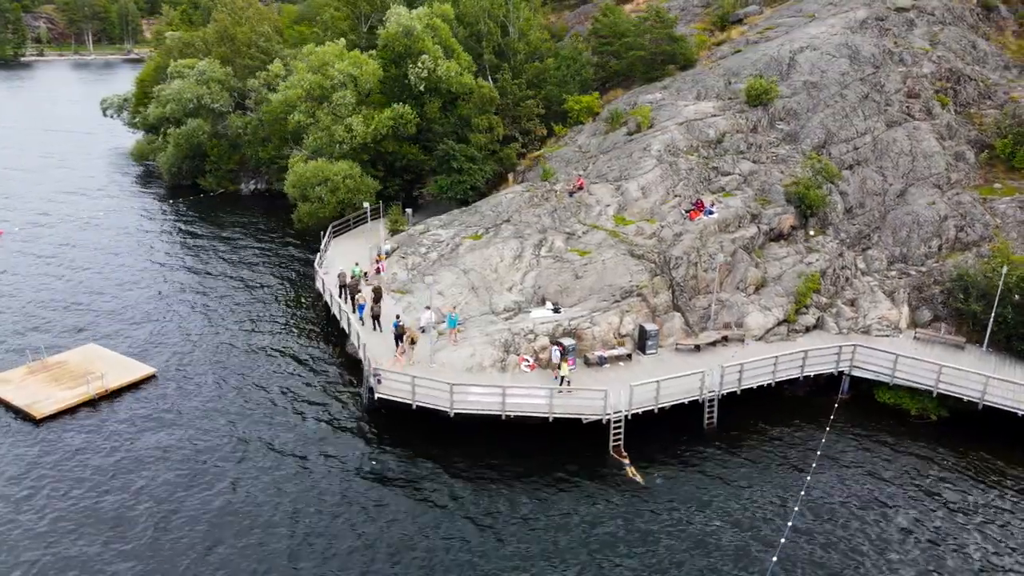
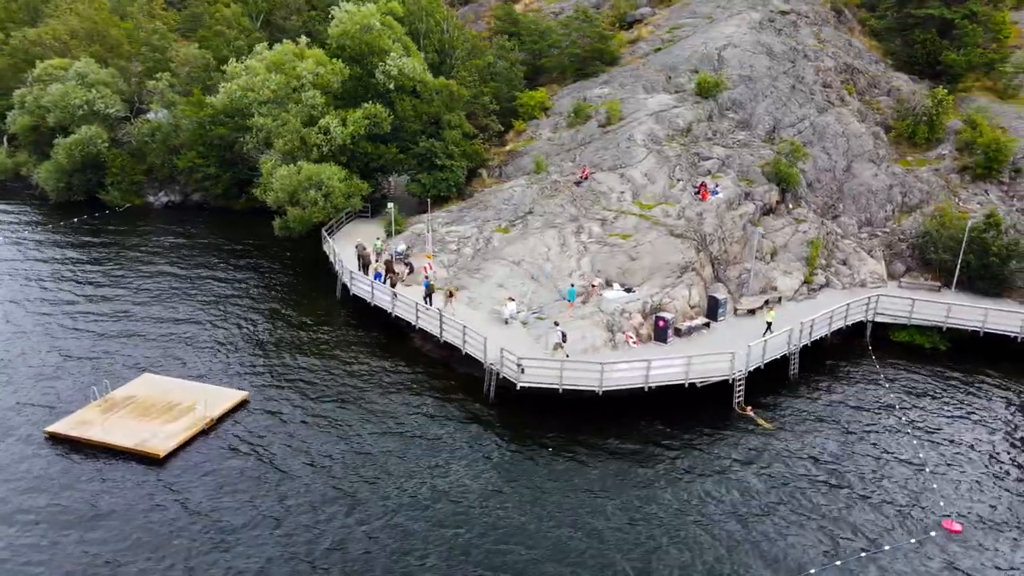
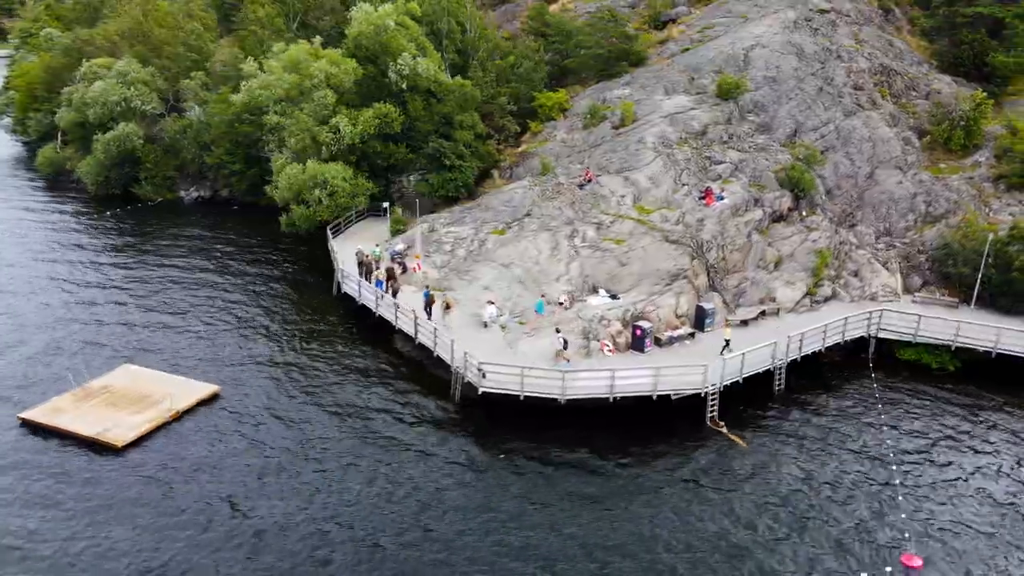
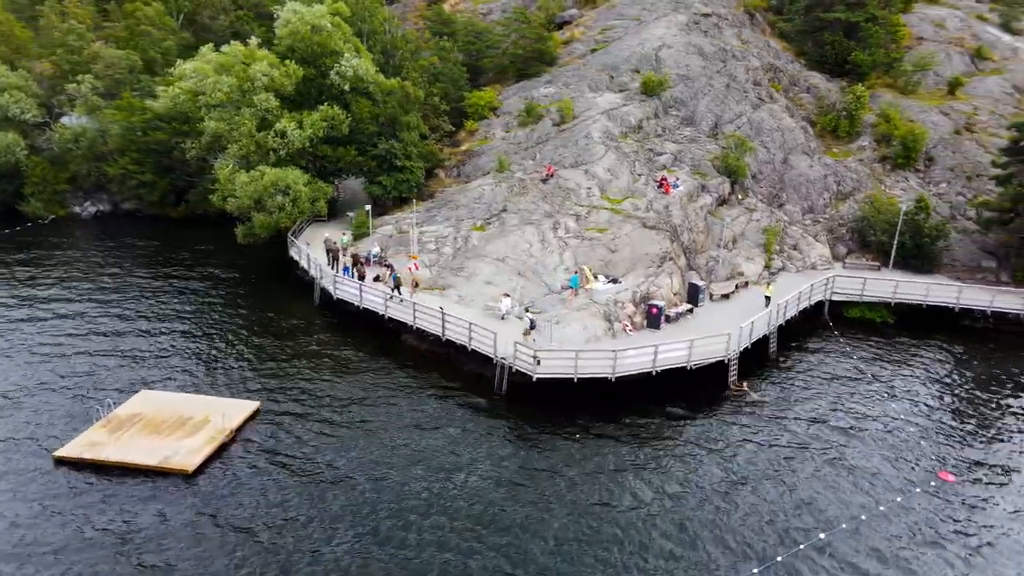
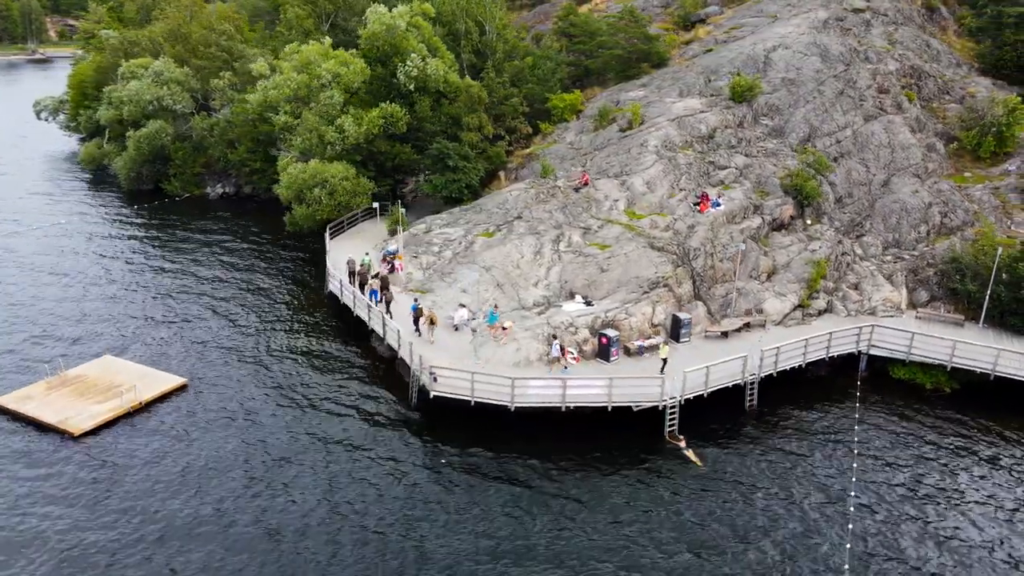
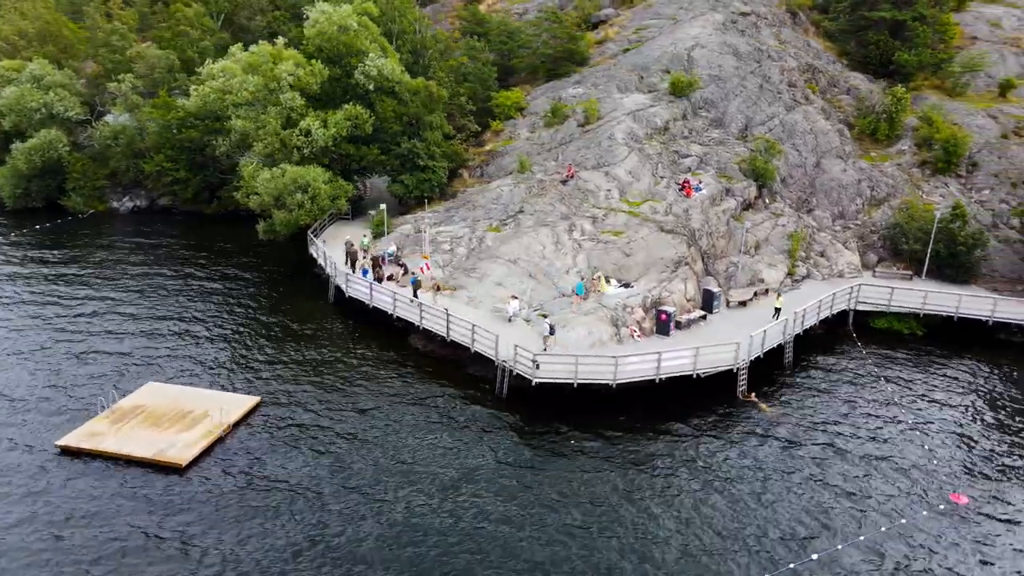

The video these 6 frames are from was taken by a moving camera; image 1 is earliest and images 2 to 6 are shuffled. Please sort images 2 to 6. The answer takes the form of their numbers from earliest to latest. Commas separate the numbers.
5, 3, 2, 6, 4
